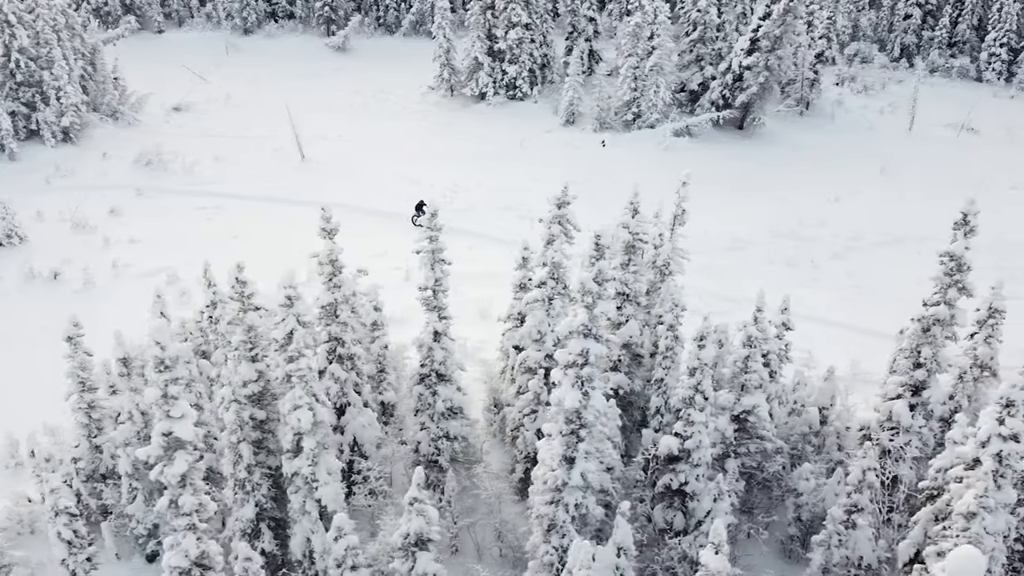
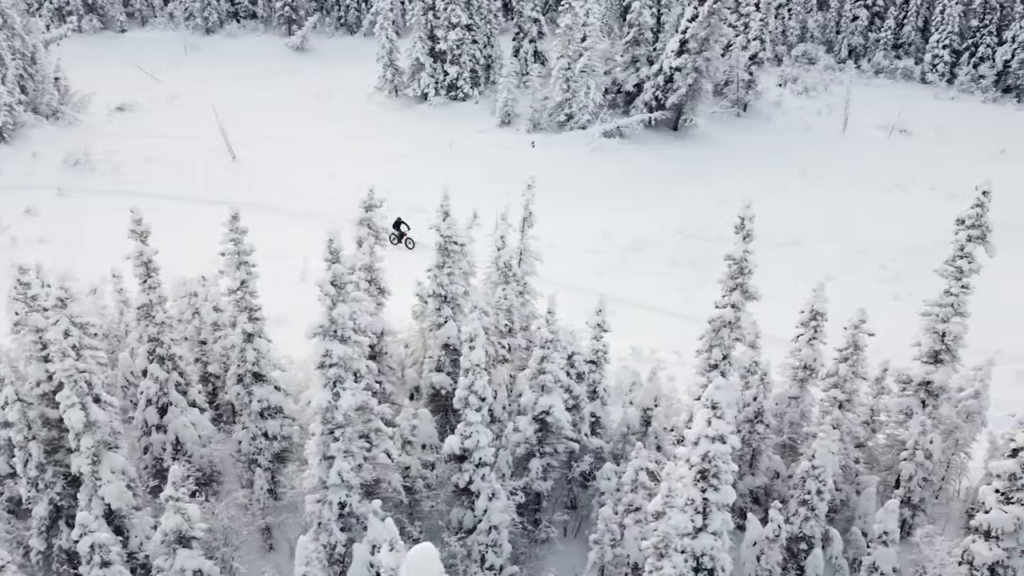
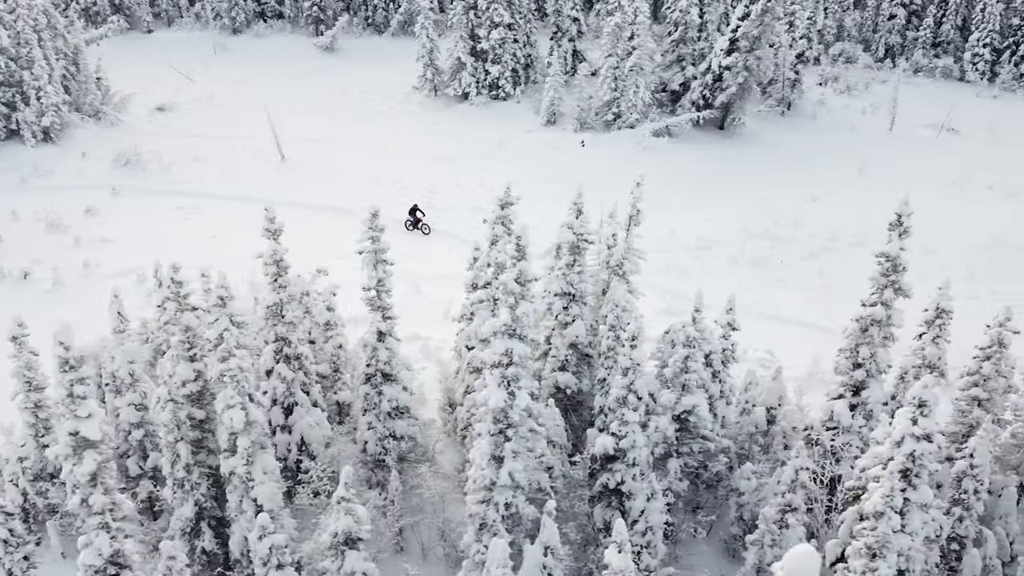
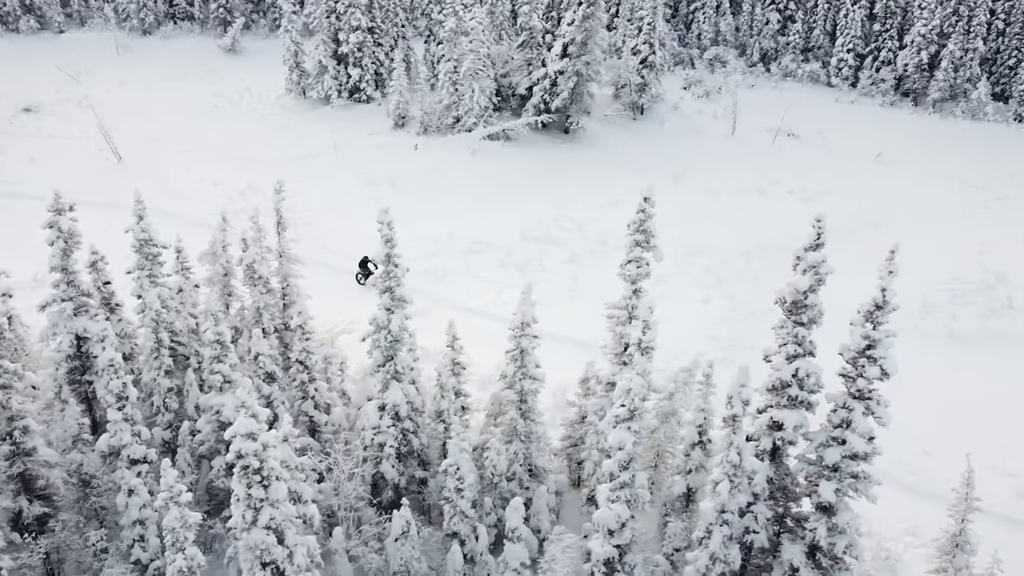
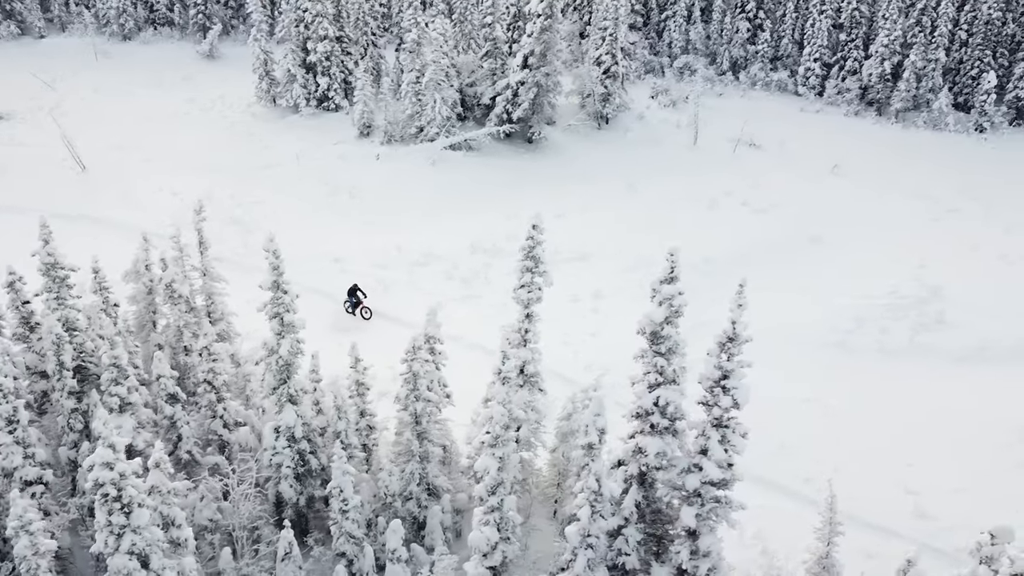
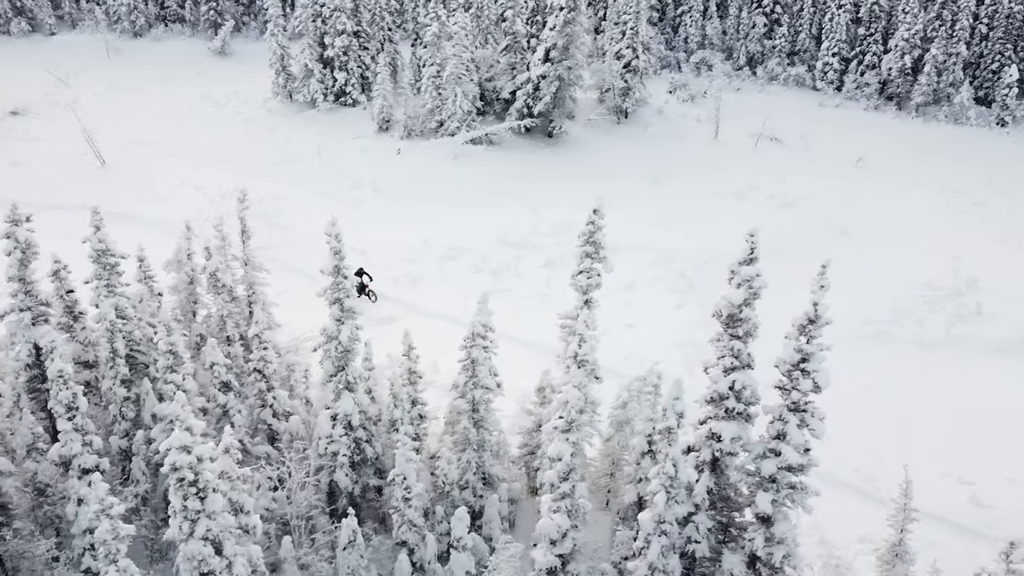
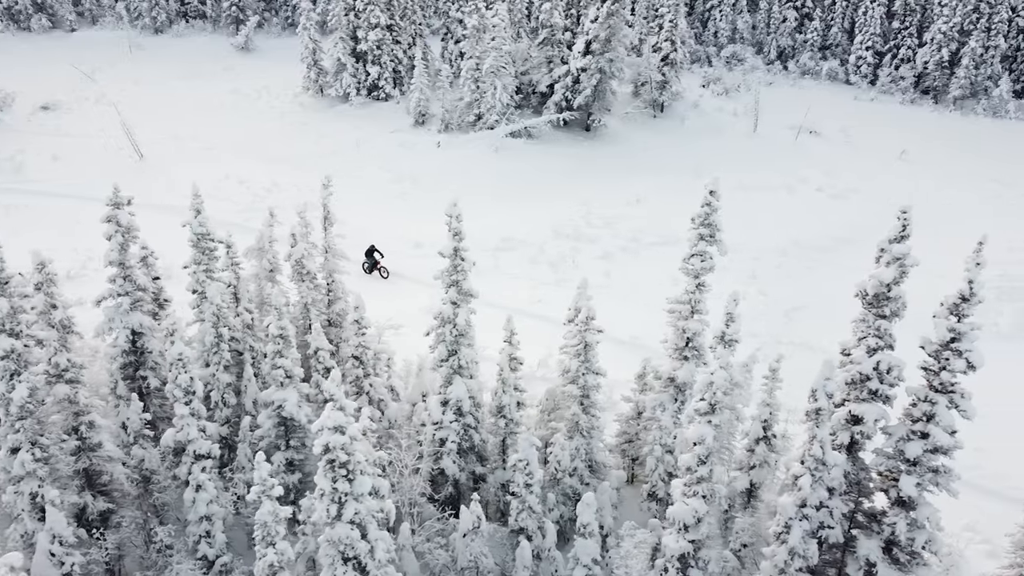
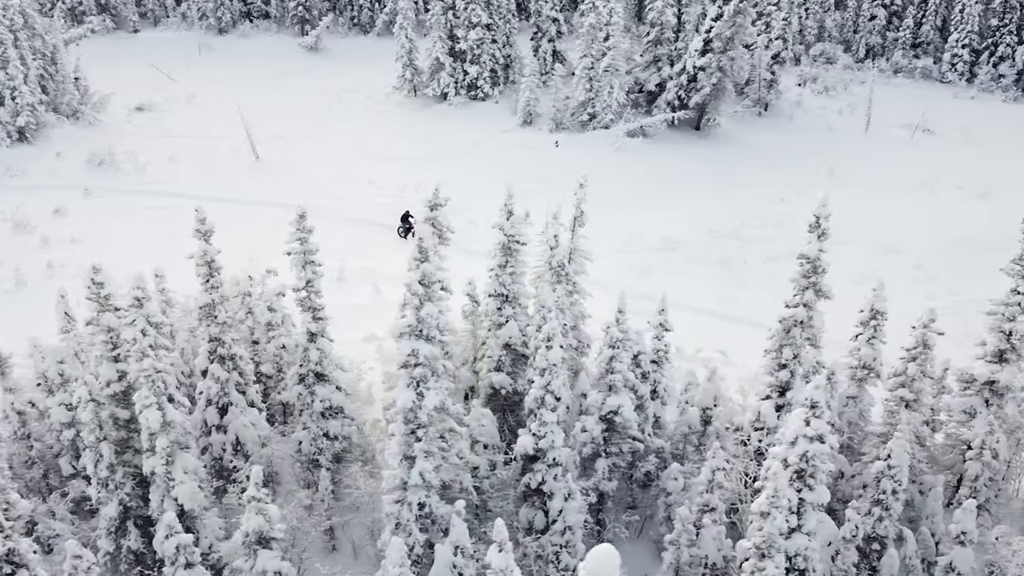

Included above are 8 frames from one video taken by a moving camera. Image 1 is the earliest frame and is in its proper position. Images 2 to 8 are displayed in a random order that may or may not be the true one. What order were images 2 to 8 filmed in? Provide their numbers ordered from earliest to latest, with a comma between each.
3, 8, 2, 7, 4, 6, 5
